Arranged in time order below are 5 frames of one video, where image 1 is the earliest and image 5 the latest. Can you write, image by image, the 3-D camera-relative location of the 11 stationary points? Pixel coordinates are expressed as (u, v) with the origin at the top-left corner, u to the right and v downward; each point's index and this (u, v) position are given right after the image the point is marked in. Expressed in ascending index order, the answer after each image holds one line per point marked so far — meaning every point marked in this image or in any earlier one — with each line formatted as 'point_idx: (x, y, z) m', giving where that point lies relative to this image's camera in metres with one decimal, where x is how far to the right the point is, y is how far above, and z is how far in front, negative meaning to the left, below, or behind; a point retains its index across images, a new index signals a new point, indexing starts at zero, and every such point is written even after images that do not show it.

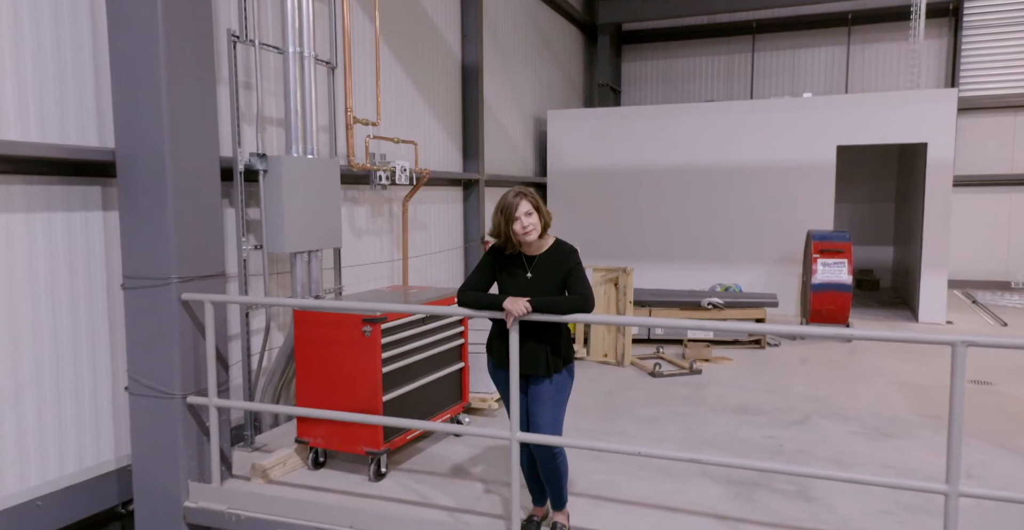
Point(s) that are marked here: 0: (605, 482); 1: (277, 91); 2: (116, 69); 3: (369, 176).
0: (+0.4, -1.0, +3.3) m
1: (-1.4, +1.0, +4.3) m
2: (-1.7, +0.9, +3.1) m
3: (-1.0, +0.6, +5.2) m
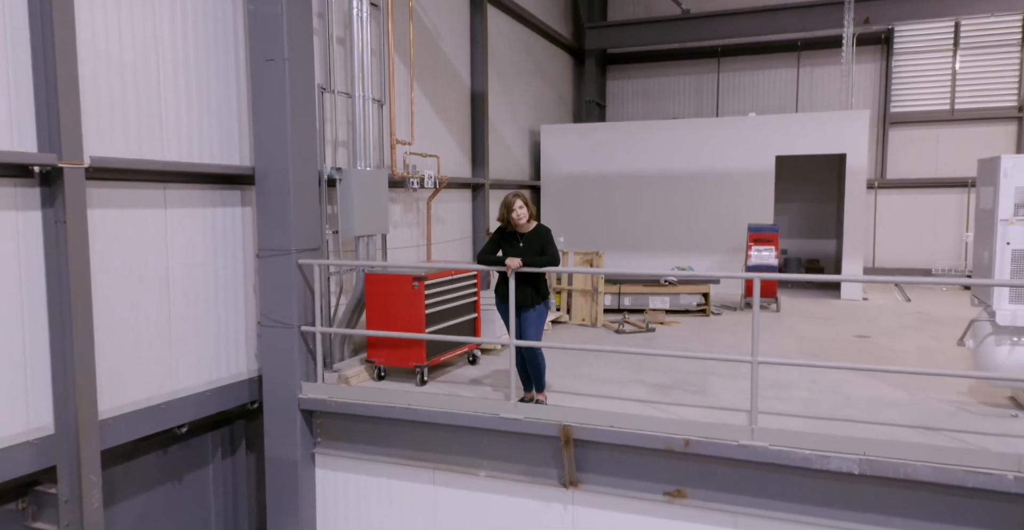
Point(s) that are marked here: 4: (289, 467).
0: (+0.4, -0.8, +5.1) m
1: (-1.4, +1.2, +6.0) m
2: (-1.7, +1.0, +4.9) m
3: (-1.0, +0.8, +6.9) m
4: (-1.6, -1.4, +5.0) m
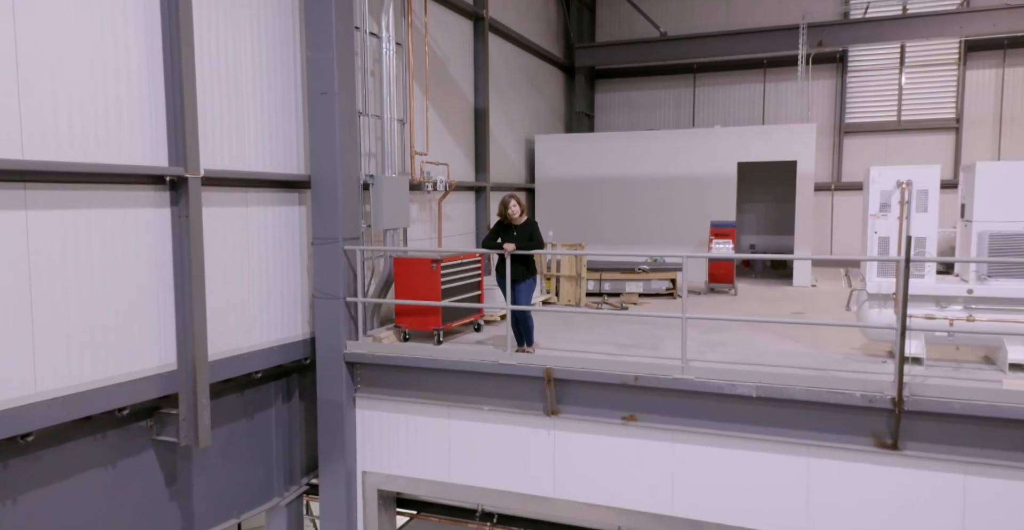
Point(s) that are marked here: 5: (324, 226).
0: (+0.4, -0.7, +6.5) m
1: (-1.4, +1.3, +7.5) m
2: (-1.8, +1.1, +6.3) m
3: (-1.1, +0.9, +8.3) m
4: (-1.6, -1.3, +6.4) m
5: (-1.7, +0.3, +6.3) m
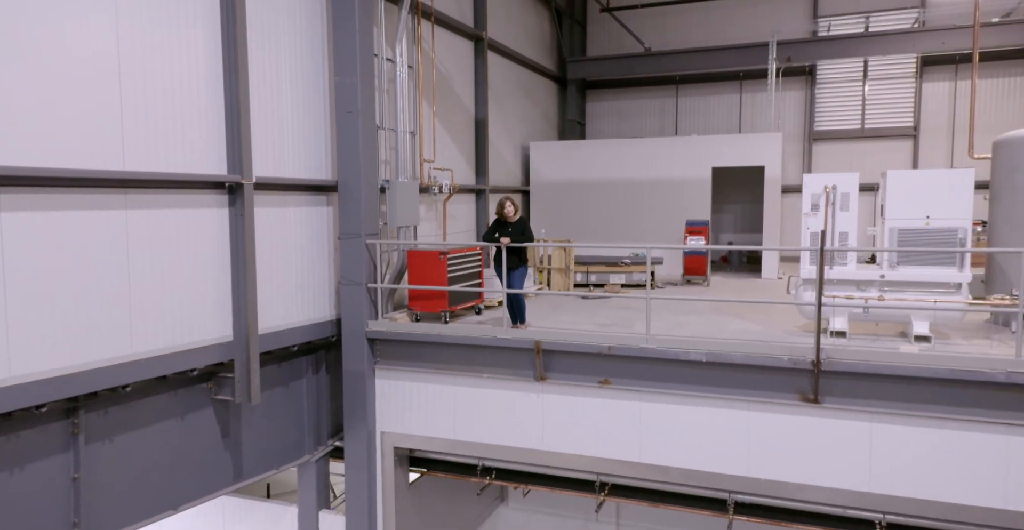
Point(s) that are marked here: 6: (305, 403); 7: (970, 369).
0: (+0.4, -0.6, +7.7) m
1: (-1.5, +1.4, +8.6) m
2: (-1.8, +1.2, +7.5) m
3: (-1.1, +1.0, +9.5) m
4: (-1.6, -1.2, +7.6) m
5: (-1.7, +0.4, +7.5) m
6: (-2.3, -1.5, +7.8) m
7: (+3.6, -0.8, +5.7) m
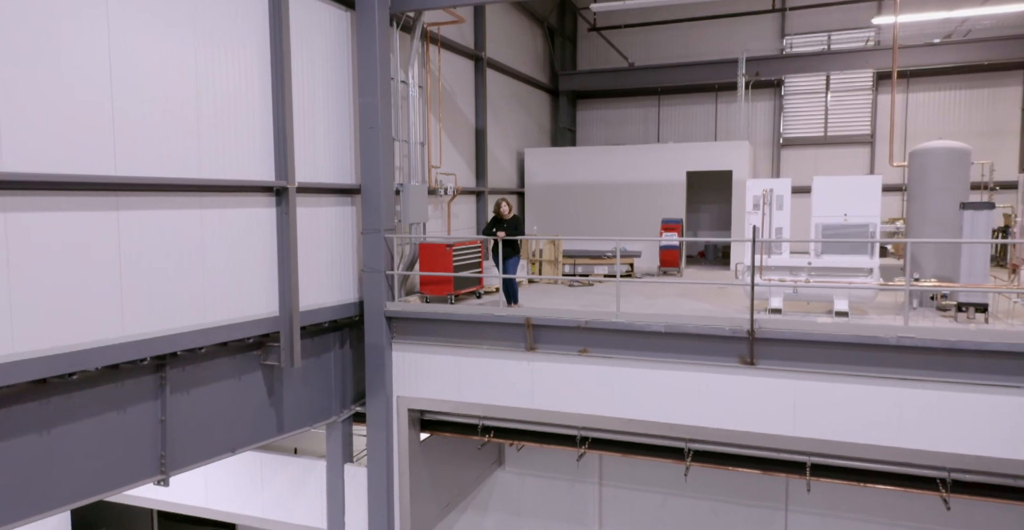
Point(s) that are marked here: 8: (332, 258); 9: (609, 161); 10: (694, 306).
0: (+0.3, -0.5, +9.1) m
1: (-1.5, +1.5, +10.1) m
2: (-1.9, +1.3, +8.9) m
3: (-1.2, +1.1, +11.0) m
4: (-1.7, -1.1, +9.1) m
5: (-1.8, +0.6, +9.0) m
6: (-2.3, -1.4, +9.2) m
7: (+3.6, -0.7, +7.1) m
8: (-2.2, +0.1, +8.9) m
9: (+1.8, +1.9, +13.4) m
10: (+2.3, -0.5, +8.8) m
